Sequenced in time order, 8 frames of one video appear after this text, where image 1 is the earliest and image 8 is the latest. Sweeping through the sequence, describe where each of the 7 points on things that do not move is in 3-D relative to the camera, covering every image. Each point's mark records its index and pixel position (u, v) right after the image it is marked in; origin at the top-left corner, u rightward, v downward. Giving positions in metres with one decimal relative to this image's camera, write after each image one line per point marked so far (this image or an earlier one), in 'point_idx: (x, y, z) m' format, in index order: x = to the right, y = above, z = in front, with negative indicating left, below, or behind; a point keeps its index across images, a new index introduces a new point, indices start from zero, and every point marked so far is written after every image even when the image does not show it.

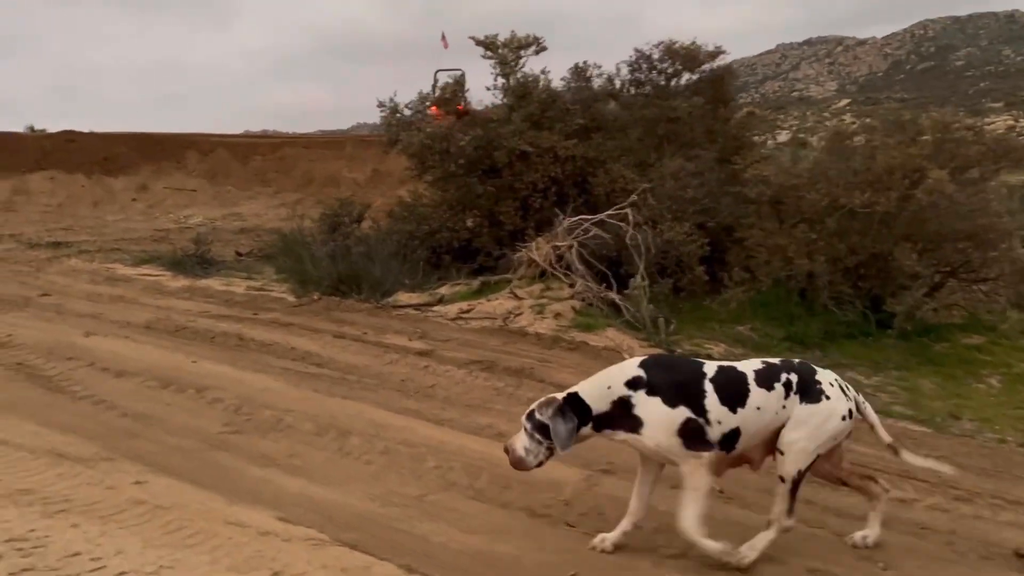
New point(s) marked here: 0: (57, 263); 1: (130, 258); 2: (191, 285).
0: (-6.4, +0.3, +12.5) m
1: (-5.6, +0.4, +13.2) m
2: (-4.0, 0.0, +11.2) m
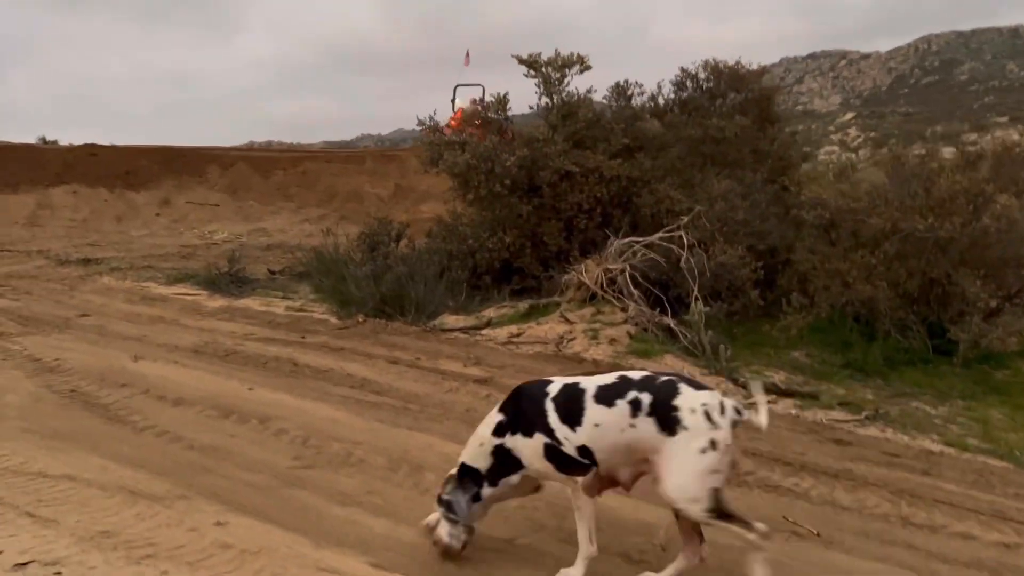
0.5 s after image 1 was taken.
0: (-5.8, +0.1, +12.4) m
1: (-5.1, +0.2, +13.0) m
2: (-3.4, -0.2, +11.0) m
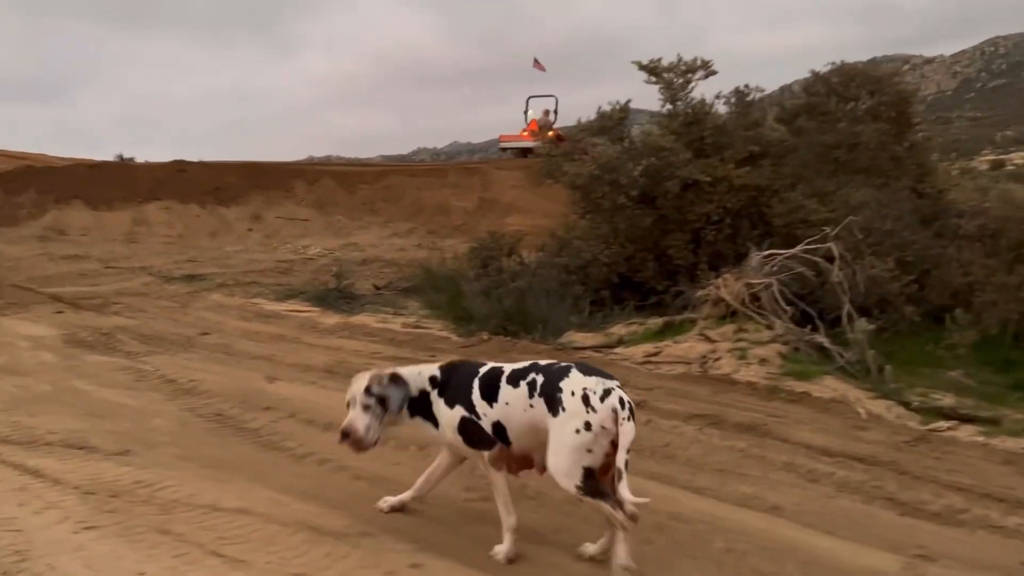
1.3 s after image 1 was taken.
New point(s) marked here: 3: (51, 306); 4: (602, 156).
0: (-4.3, -0.1, +12.3) m
1: (-3.5, -0.1, +12.9) m
2: (-2.0, -0.4, +10.8) m
3: (-5.9, -0.2, +11.5) m
4: (+1.1, +1.5, +10.3) m
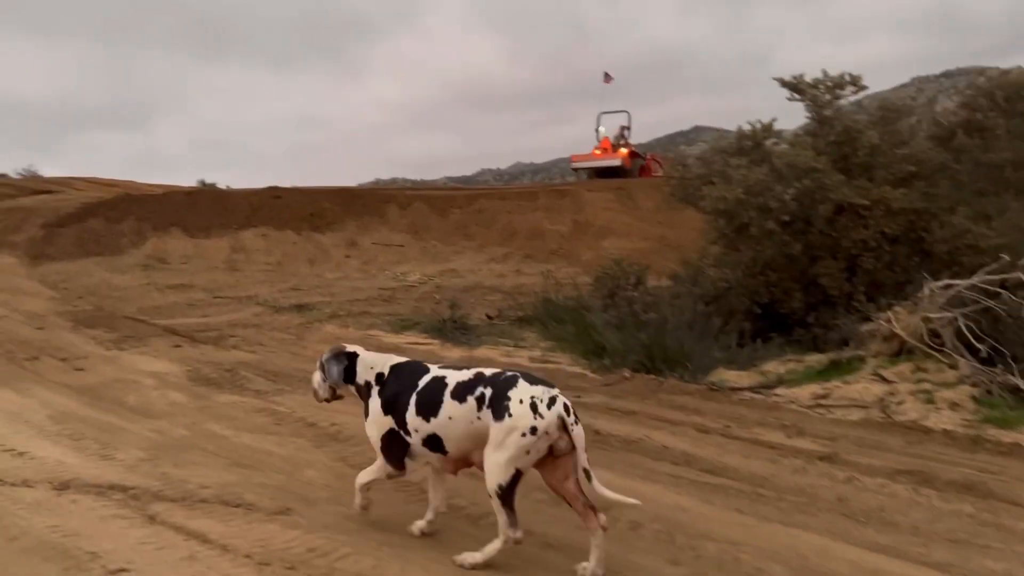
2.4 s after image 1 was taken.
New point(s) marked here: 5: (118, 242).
0: (-2.6, -0.6, +12.0) m
1: (-1.8, -0.5, +12.5) m
2: (-0.5, -0.8, +10.3) m
3: (-4.3, -0.7, +11.2) m
4: (+2.5, +1.2, +9.6) m
5: (-8.5, +1.0, +19.4) m
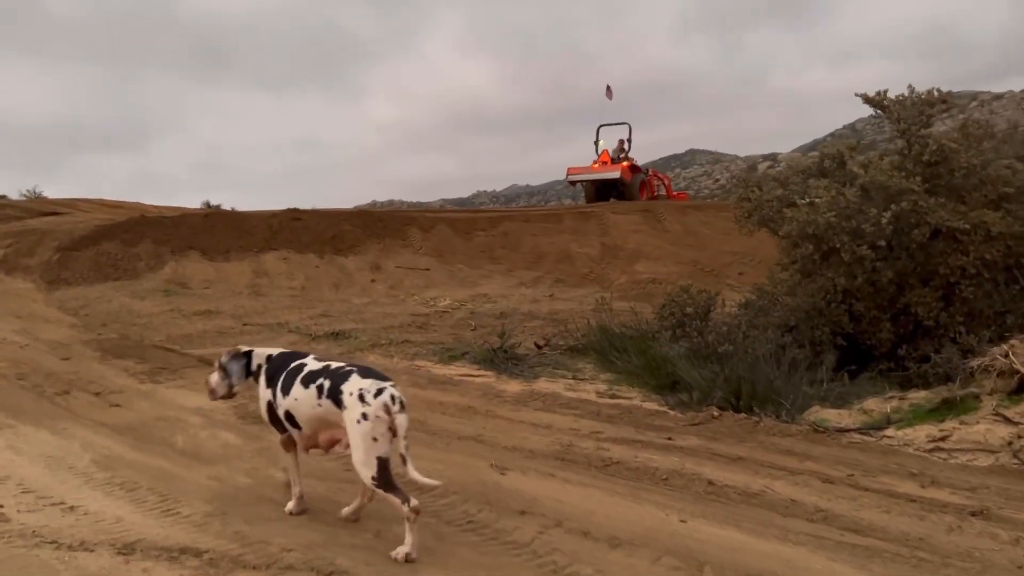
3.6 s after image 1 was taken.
0: (-2.0, -0.9, +11.3) m
1: (-1.1, -0.9, +11.8) m
2: (+0.2, -1.1, +9.6) m
3: (-3.6, -1.0, +10.5) m
4: (+3.2, +0.9, +9.0) m
5: (-7.9, +0.5, +18.7) m
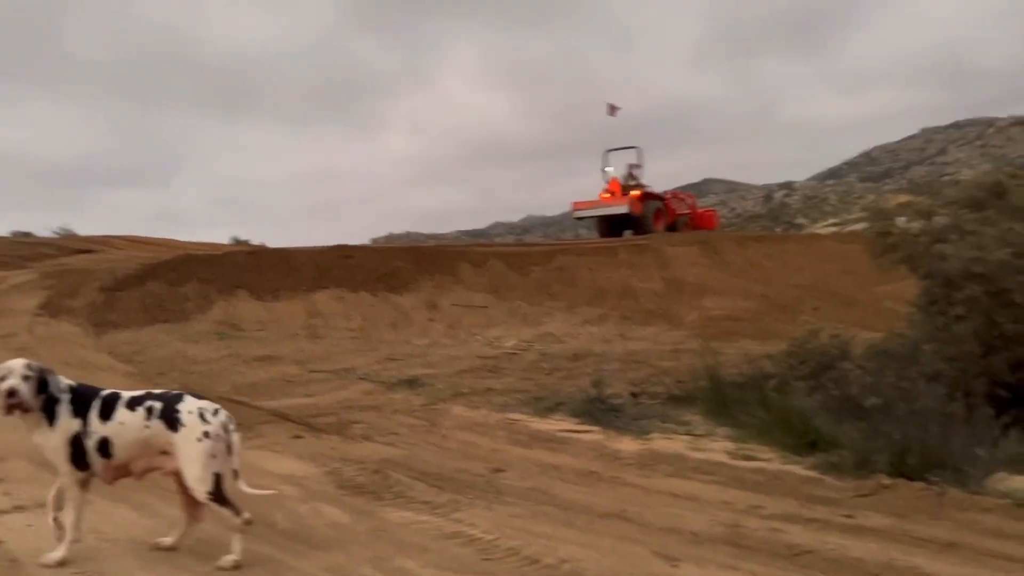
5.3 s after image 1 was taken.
0: (-0.8, -1.4, +10.3) m
1: (0.0, -1.4, +10.8) m
2: (+1.4, -1.6, +8.6) m
3: (-2.5, -1.5, +9.6) m
4: (+4.3, +0.5, +8.0) m
5: (-6.6, -0.4, +17.9) m
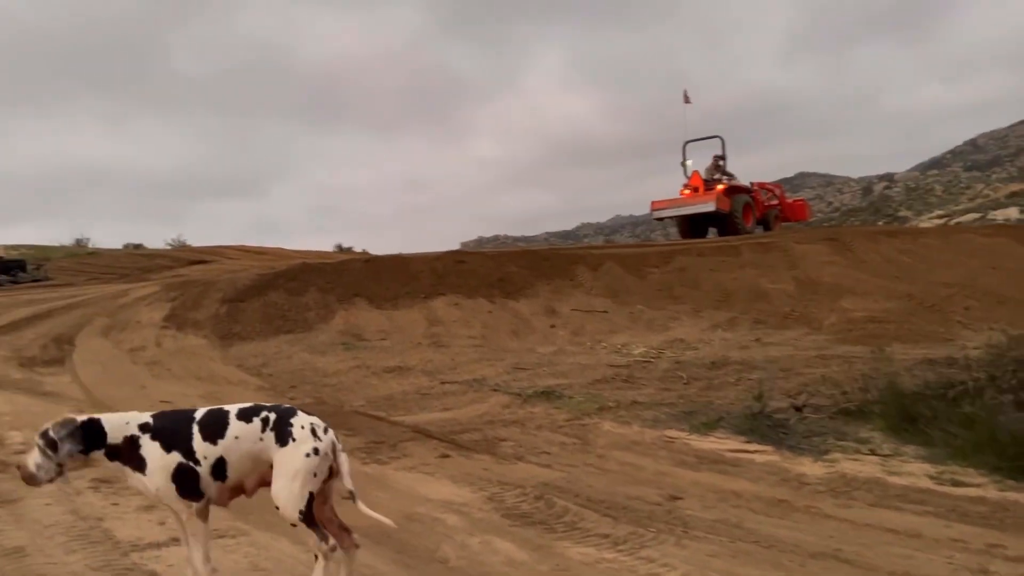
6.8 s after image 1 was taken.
0: (+0.9, -1.5, +9.7) m
1: (+1.8, -1.5, +10.1) m
2: (+2.8, -1.6, +7.7) m
3: (-0.9, -1.6, +9.1) m
4: (+5.7, +0.5, +6.8) m
5: (-4.1, -0.6, +17.8) m
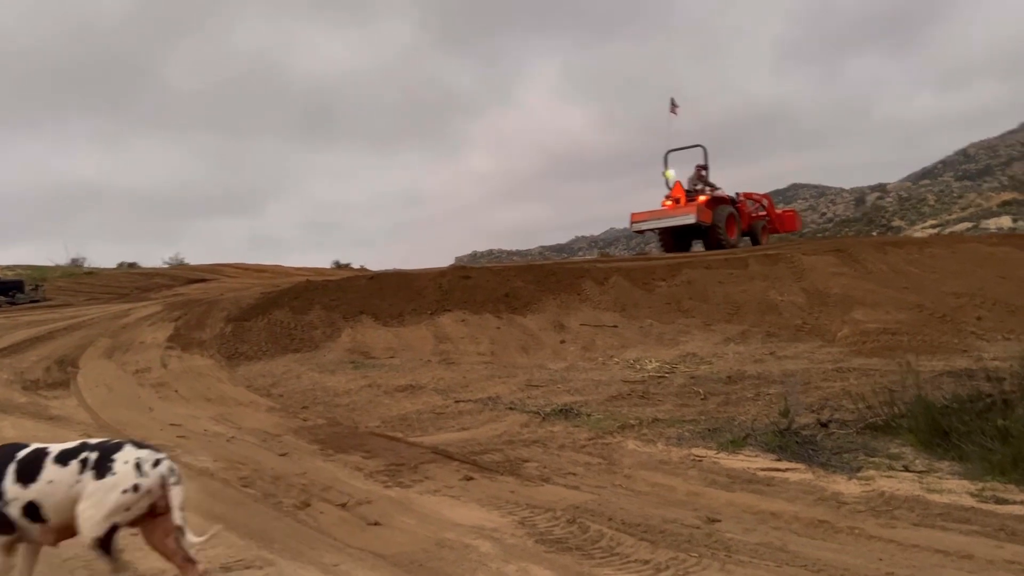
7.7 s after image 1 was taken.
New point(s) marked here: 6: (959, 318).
0: (+1.1, -1.7, +9.4) m
1: (+2.0, -1.6, +9.9) m
2: (+3.1, -1.7, +7.5) m
3: (-0.6, -1.8, +8.9) m
4: (+5.9, +0.4, +6.7) m
5: (-3.9, -0.9, +17.5) m
6: (+8.7, -0.6, +17.5) m
